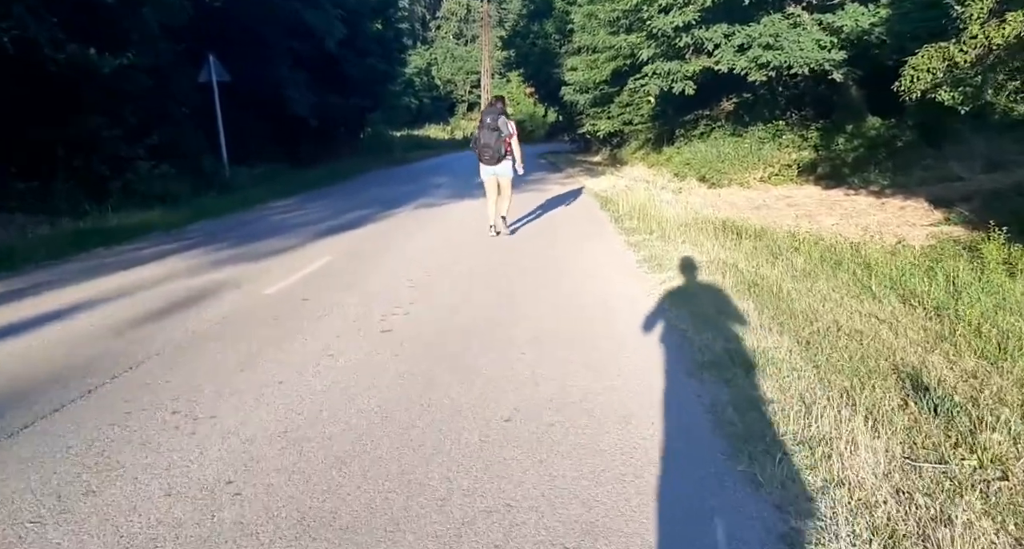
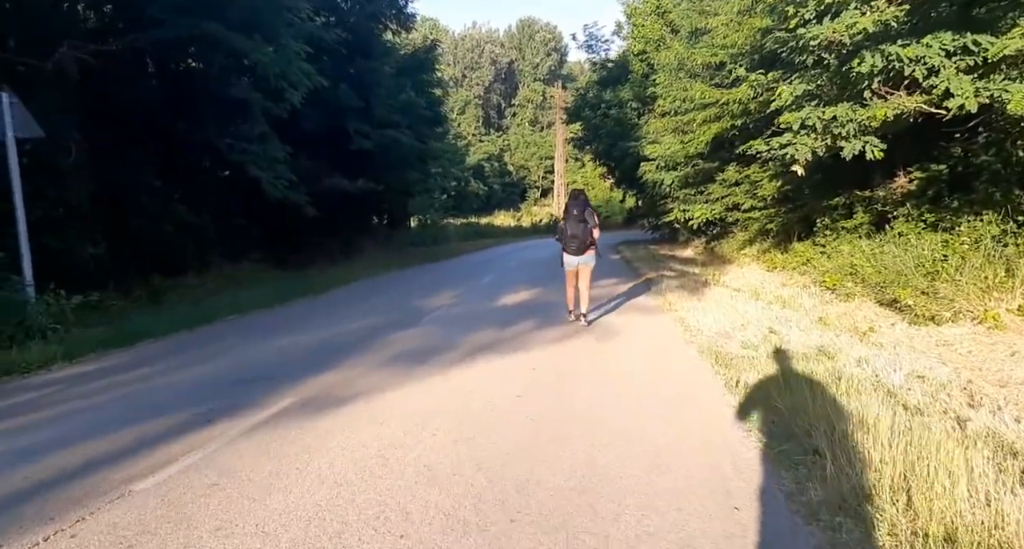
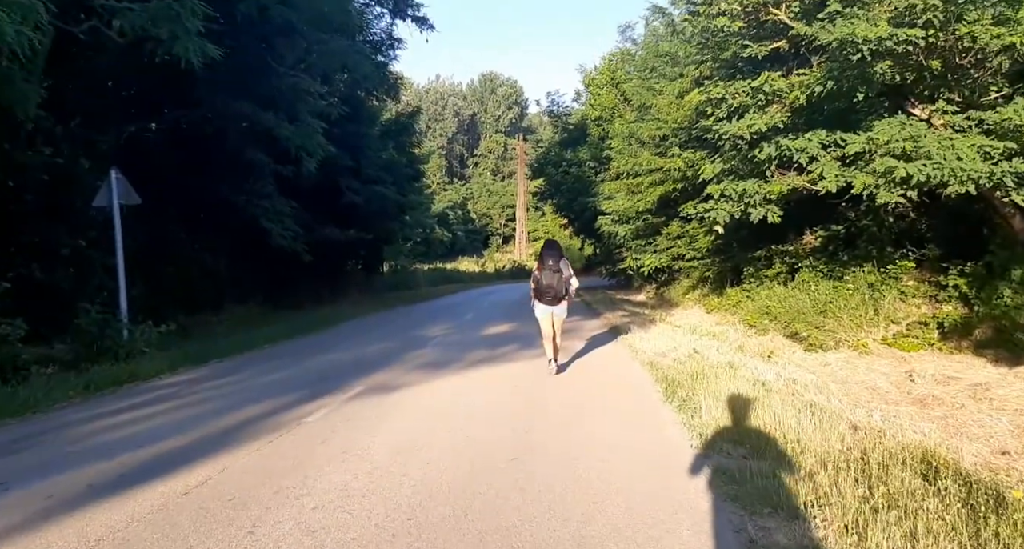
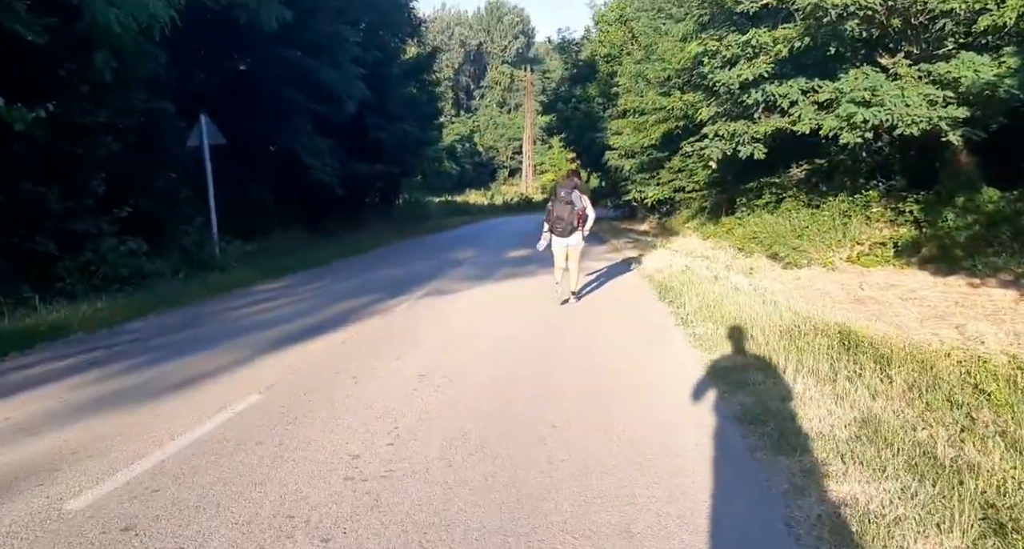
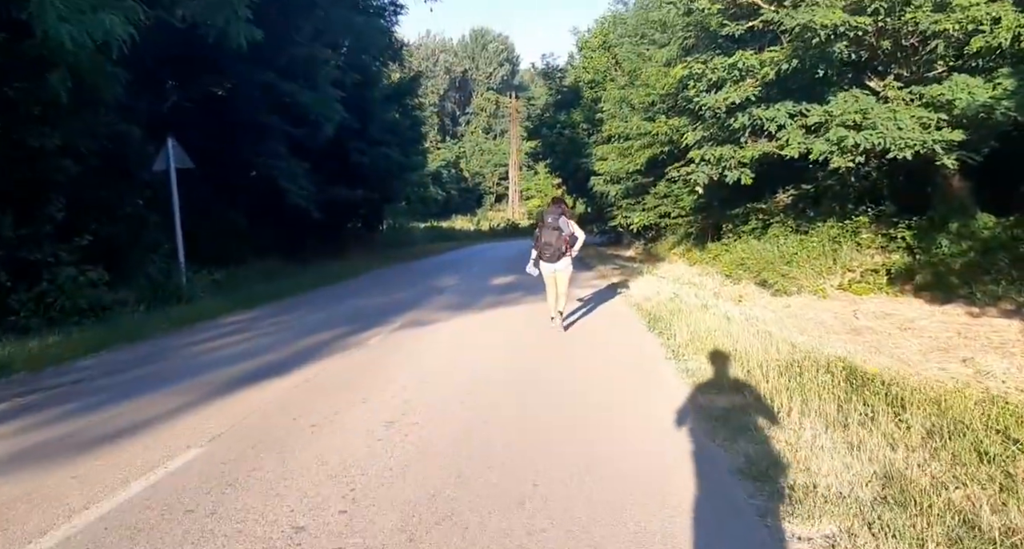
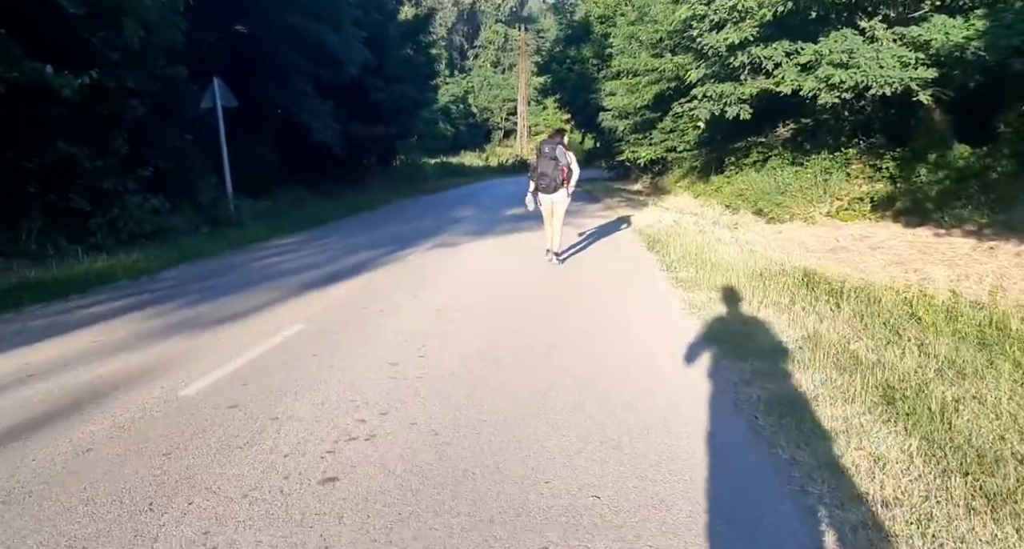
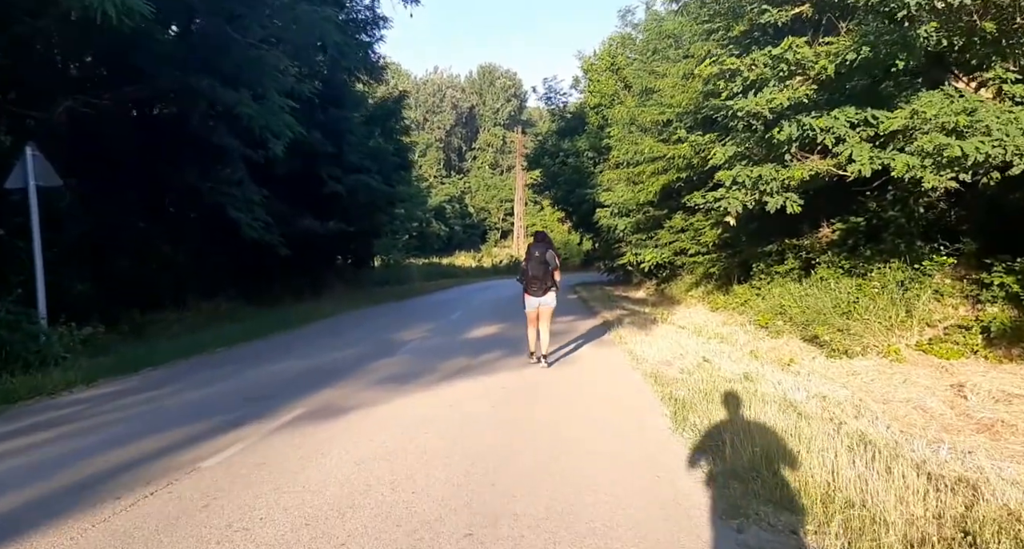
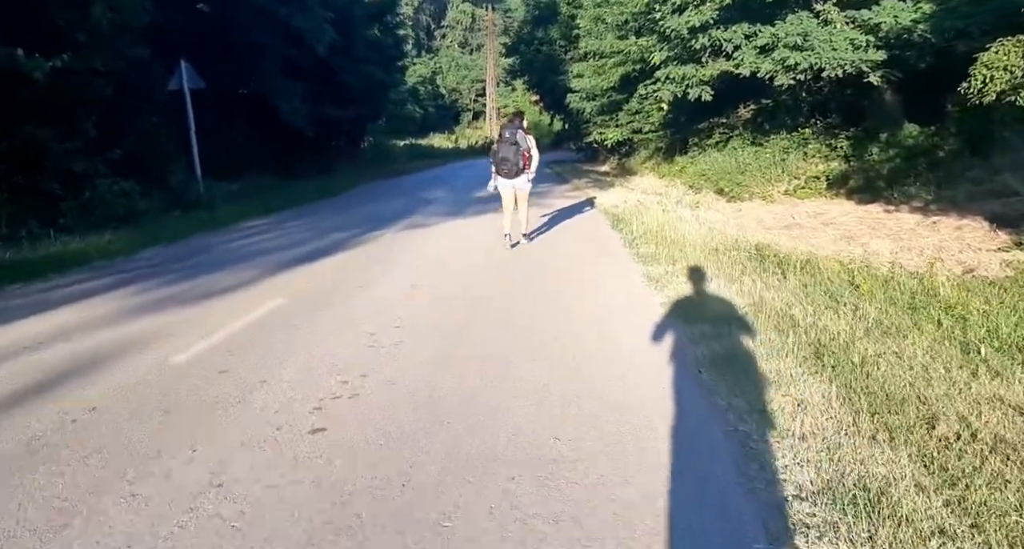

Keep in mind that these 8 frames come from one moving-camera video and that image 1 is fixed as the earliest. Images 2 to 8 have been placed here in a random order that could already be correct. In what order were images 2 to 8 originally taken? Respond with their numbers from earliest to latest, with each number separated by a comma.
8, 6, 4, 5, 3, 7, 2
